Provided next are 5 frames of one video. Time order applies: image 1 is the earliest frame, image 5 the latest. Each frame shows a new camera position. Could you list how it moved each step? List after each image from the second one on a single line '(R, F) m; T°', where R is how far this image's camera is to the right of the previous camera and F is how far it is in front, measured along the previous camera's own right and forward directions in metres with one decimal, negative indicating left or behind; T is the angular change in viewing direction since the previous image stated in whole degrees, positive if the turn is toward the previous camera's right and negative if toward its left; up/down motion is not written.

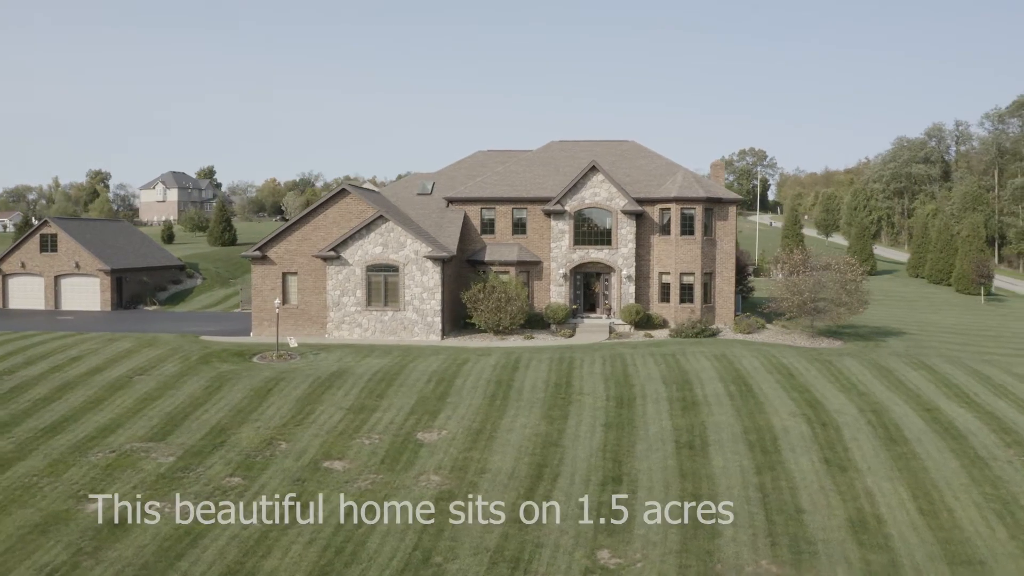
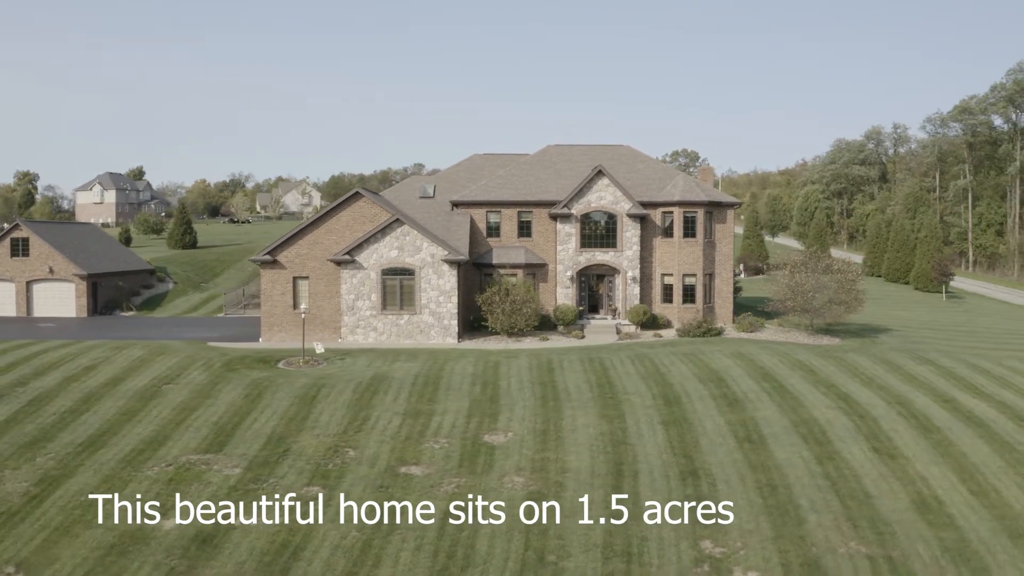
(-3.7, -0.2) m; +7°
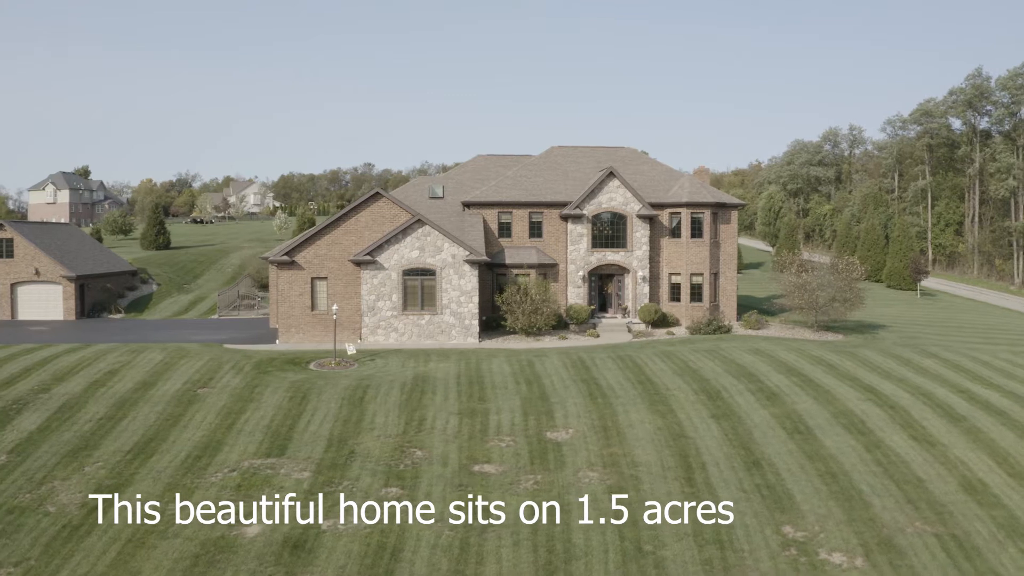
(-3.2, -0.2) m; +5°
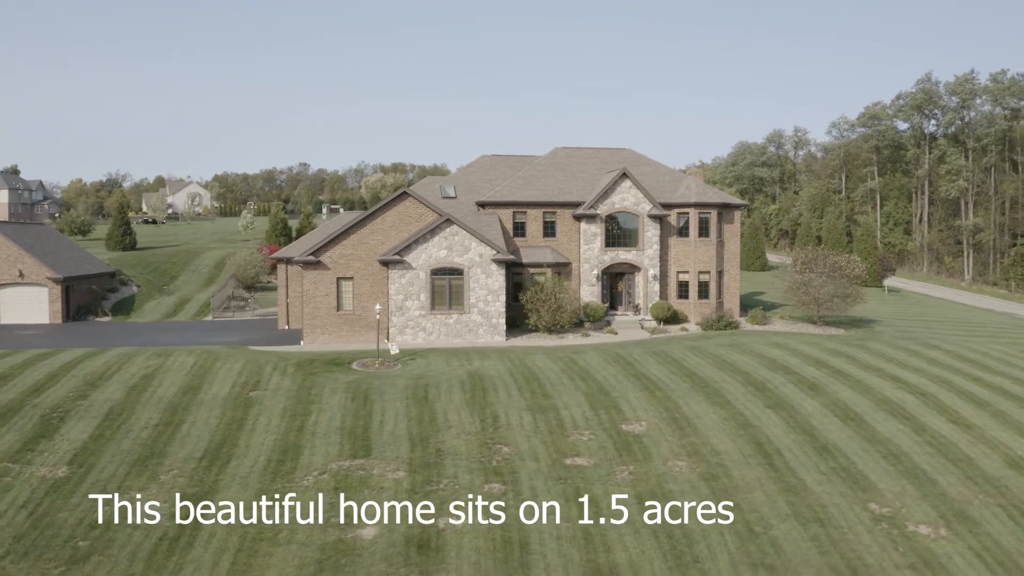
(-4.1, 0.0) m; +7°
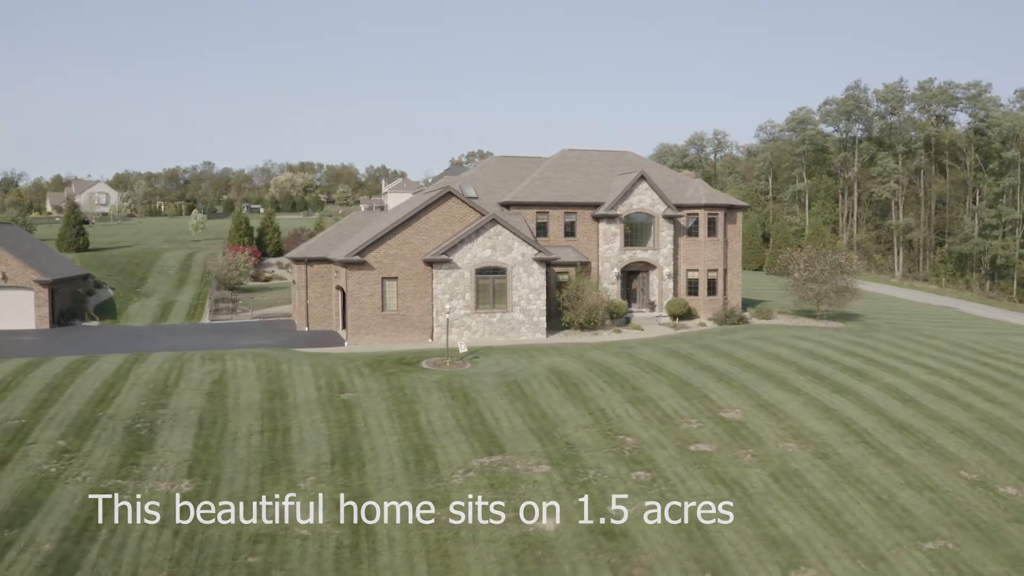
(-6.0, +0.2) m; +9°
